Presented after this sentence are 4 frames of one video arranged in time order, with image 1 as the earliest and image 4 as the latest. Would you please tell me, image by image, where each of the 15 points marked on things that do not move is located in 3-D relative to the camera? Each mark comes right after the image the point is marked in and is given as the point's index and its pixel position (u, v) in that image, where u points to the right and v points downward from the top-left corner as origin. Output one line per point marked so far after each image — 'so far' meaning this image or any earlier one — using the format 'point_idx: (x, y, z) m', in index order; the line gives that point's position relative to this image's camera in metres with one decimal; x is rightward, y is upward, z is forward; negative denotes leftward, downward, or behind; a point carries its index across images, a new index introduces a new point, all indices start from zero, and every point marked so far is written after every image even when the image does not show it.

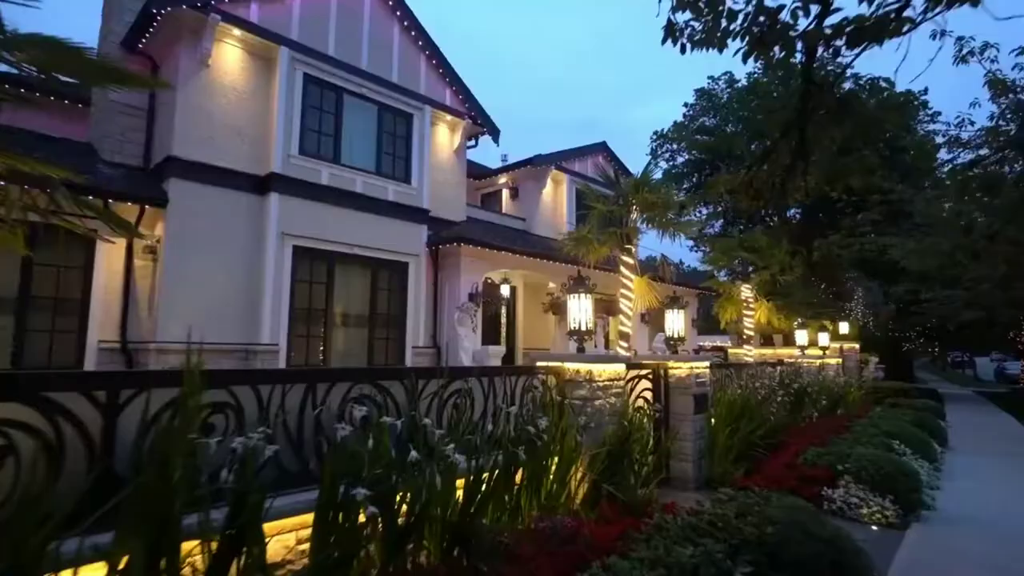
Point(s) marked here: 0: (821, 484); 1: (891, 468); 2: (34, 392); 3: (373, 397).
0: (+3.2, -2.0, +6.5) m
1: (+4.0, -1.9, +6.6) m
2: (-1.9, -0.4, +2.5) m
3: (-0.9, -0.7, +4.0) m
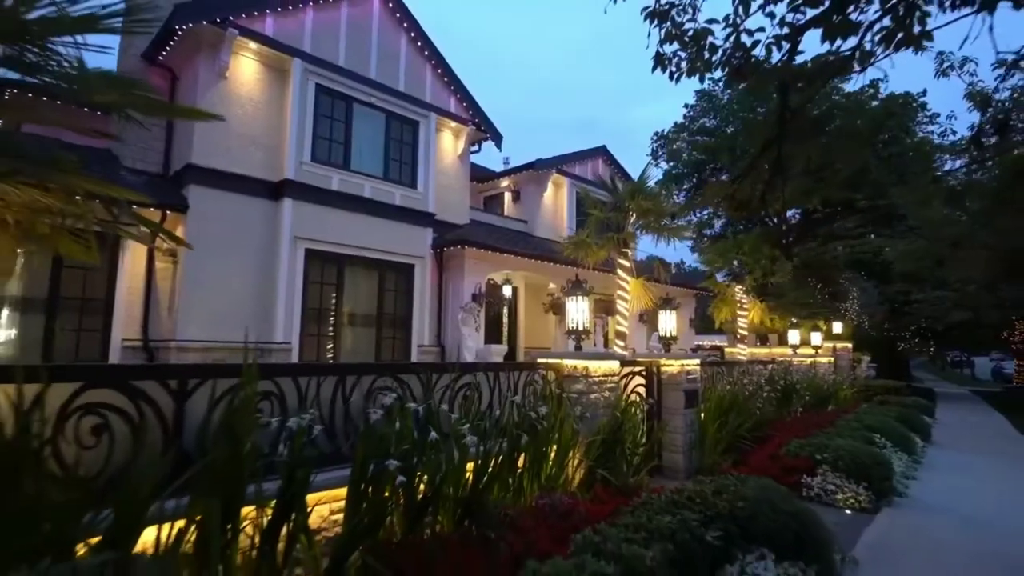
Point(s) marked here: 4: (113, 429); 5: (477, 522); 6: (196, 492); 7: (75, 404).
0: (+3.2, -2.1, +7.0) m
1: (+4.0, -1.9, +7.1) m
2: (-1.9, -0.4, +3.1) m
3: (-0.8, -0.7, +4.5) m
4: (-1.9, -0.7, +3.0) m
5: (-0.2, -1.4, +3.9) m
6: (-1.4, -0.9, +2.8) m
7: (-2.0, -0.5, +2.9) m
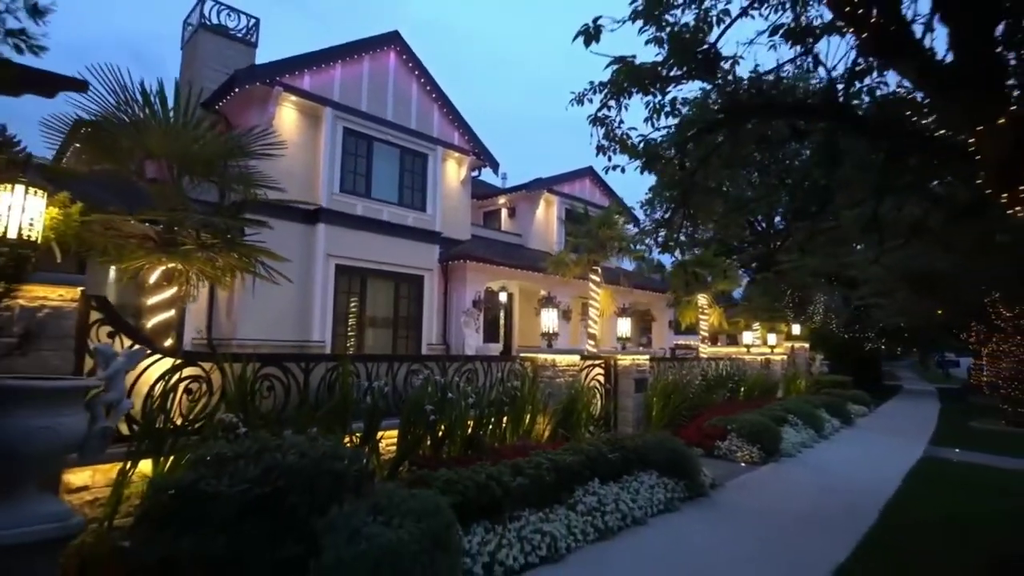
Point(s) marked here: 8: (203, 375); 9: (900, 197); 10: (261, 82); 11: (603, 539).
0: (+3.1, -2.3, +9.5) m
1: (+3.9, -2.1, +9.6) m
2: (-2.0, -0.7, +5.6) m
3: (-1.0, -0.9, +7.0) m
4: (-2.1, -0.9, +5.5) m
5: (-0.4, -1.6, +6.4) m
6: (-1.6, -1.1, +5.3) m
7: (-2.2, -0.7, +5.4) m
8: (-2.5, -0.7, +5.1) m
9: (+4.0, +0.9, +6.4) m
10: (-5.2, +4.2, +12.9) m
11: (+0.8, -2.1, +5.3) m
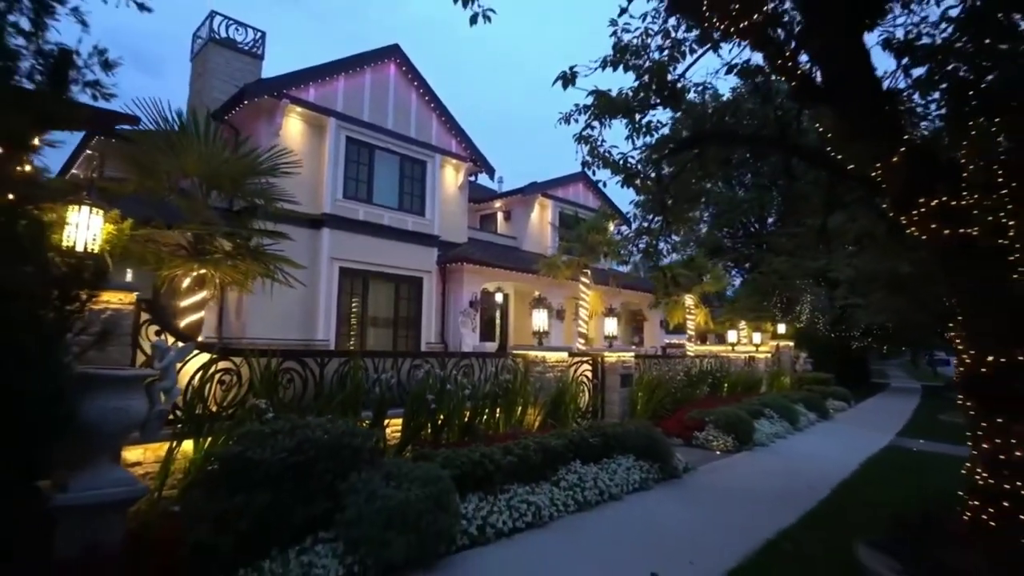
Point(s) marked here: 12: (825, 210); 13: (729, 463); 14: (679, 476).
0: (+3.0, -2.3, +10.3) m
1: (+3.8, -2.2, +10.4) m
2: (-2.1, -0.7, +6.3) m
3: (-1.1, -1.0, +7.8) m
4: (-2.2, -0.9, +6.3) m
5: (-0.5, -1.7, +7.1) m
6: (-1.7, -1.2, +6.1) m
7: (-2.3, -0.8, +6.2) m
8: (-2.6, -0.7, +5.9) m
9: (+3.9, +0.9, +7.2) m
10: (-5.3, +4.2, +13.7) m
11: (+0.7, -2.1, +6.0) m
12: (+3.5, +0.9, +7.0) m
13: (+3.2, -2.5, +9.0) m
14: (+2.1, -2.3, +7.8) m
